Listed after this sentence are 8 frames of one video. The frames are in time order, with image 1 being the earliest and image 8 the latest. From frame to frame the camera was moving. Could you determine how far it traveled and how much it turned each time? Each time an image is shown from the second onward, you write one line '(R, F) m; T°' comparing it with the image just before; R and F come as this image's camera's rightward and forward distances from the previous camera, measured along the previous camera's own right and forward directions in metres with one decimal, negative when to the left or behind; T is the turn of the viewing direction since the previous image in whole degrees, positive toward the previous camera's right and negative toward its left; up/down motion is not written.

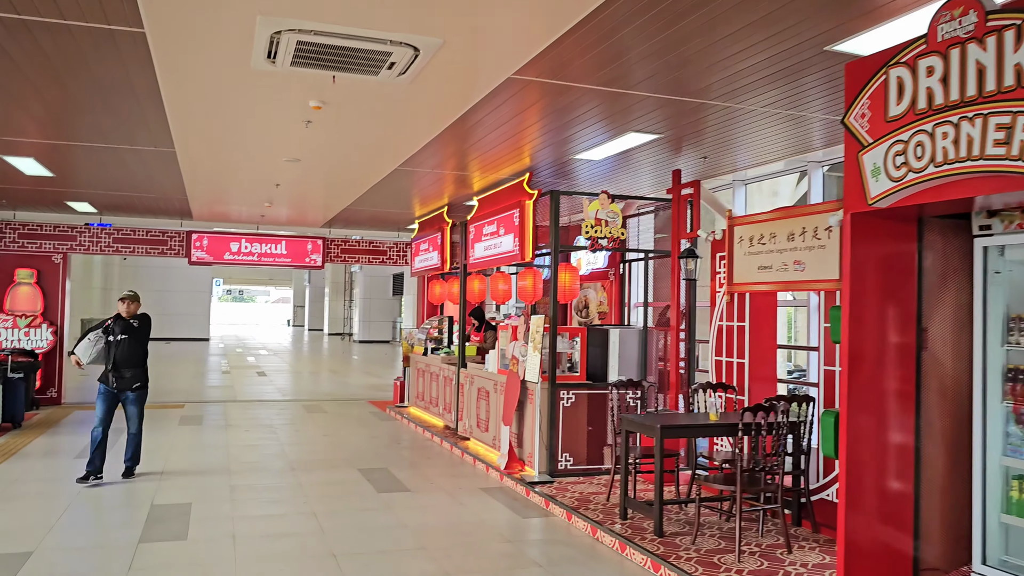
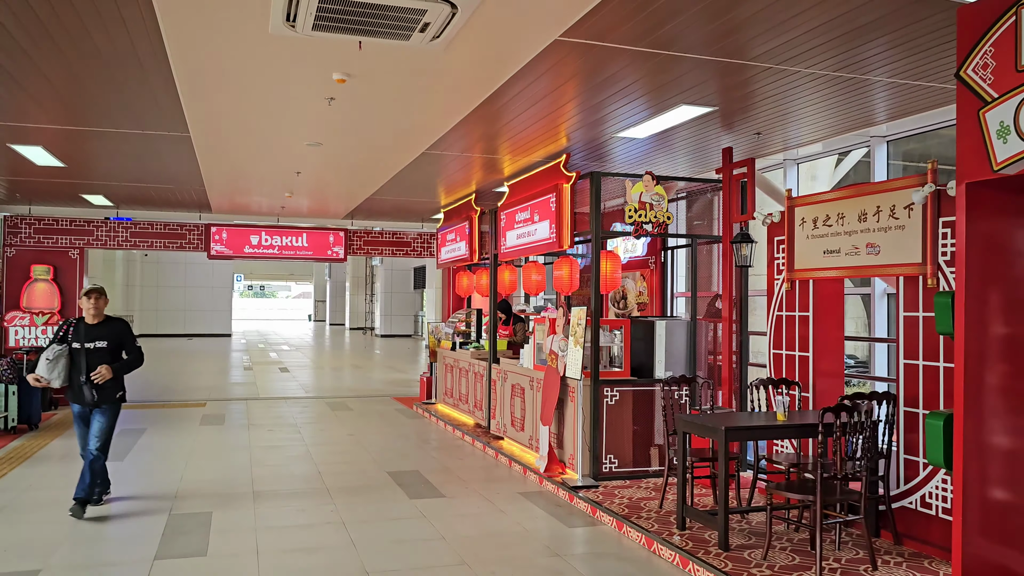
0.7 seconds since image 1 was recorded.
(-0.1, +0.4) m; -1°
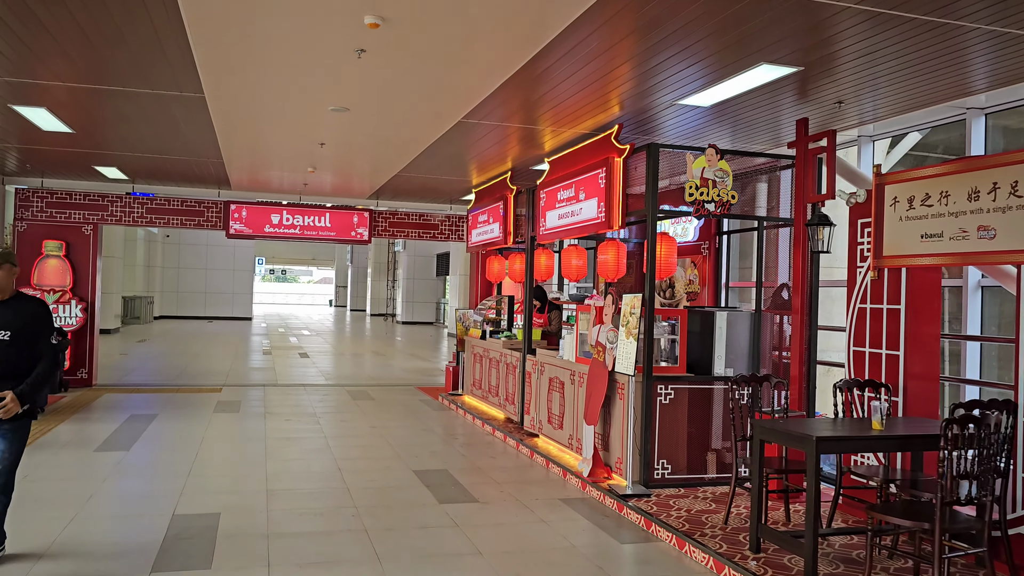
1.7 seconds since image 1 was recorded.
(-0.1, +0.6) m; -1°
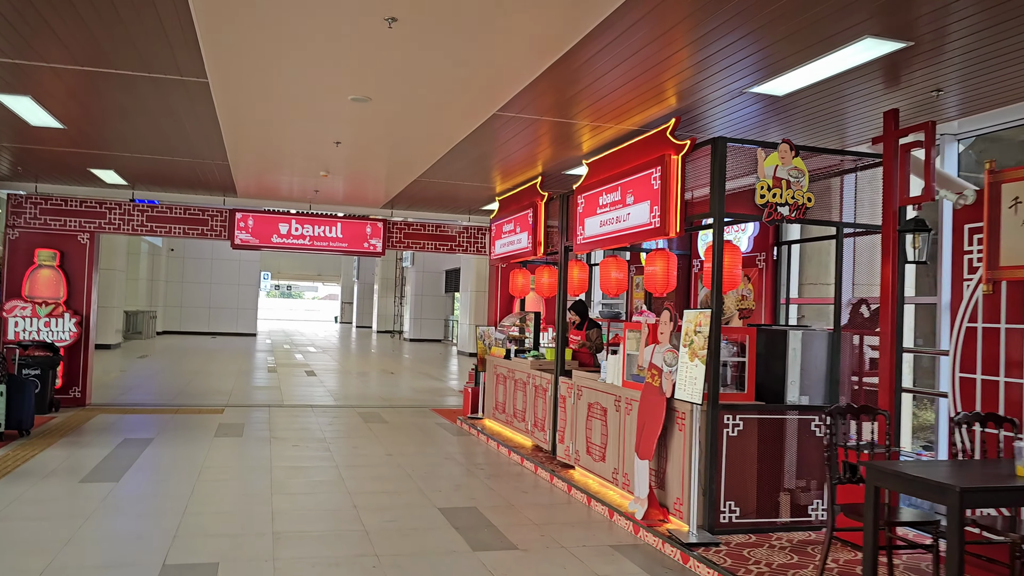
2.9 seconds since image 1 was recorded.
(-0.2, +0.6) m; 0°
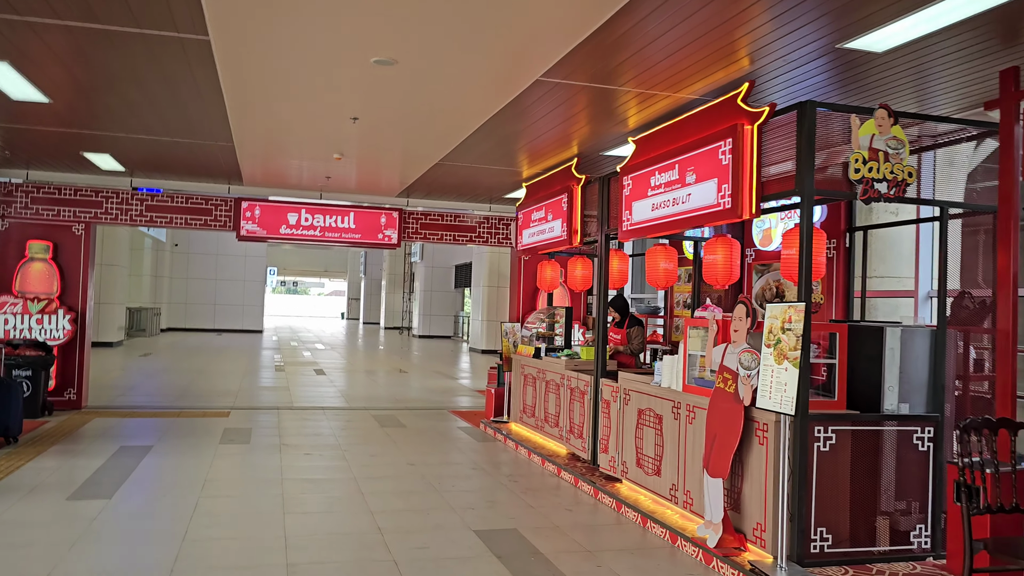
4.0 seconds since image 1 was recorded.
(-0.2, +0.6) m; 0°
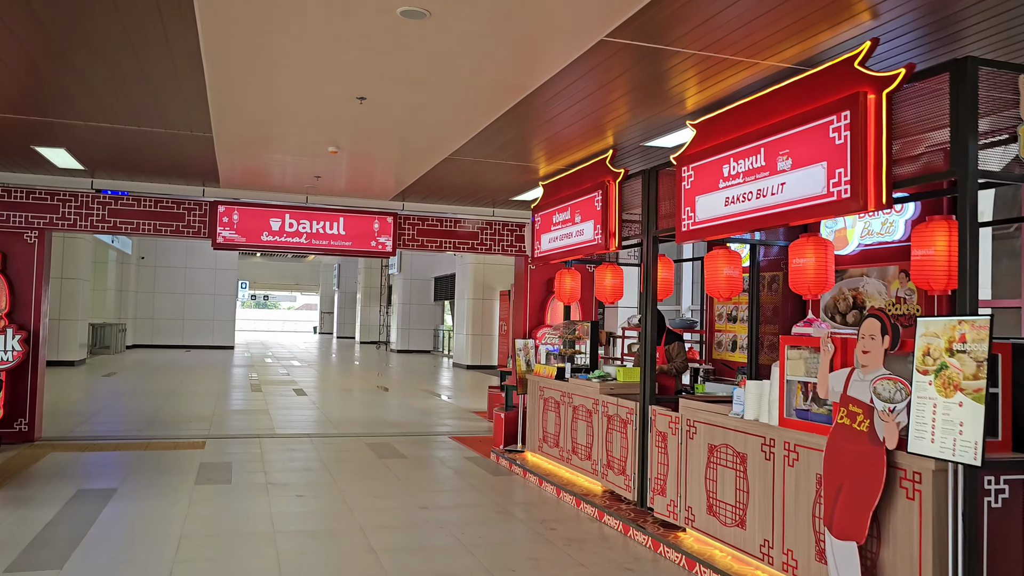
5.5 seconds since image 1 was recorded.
(-0.4, +0.9) m; +2°
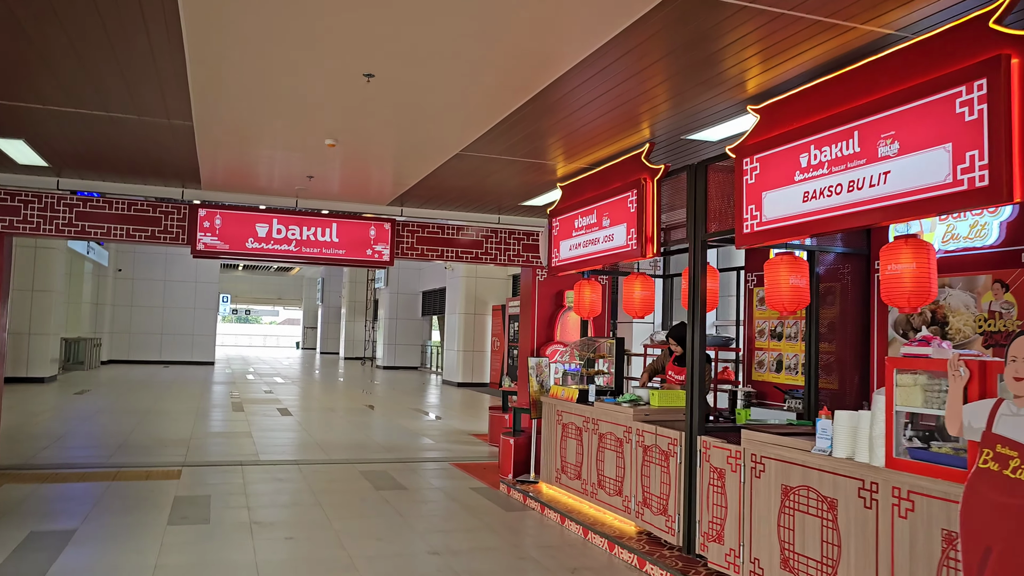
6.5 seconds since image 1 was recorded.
(-0.2, +0.7) m; +1°
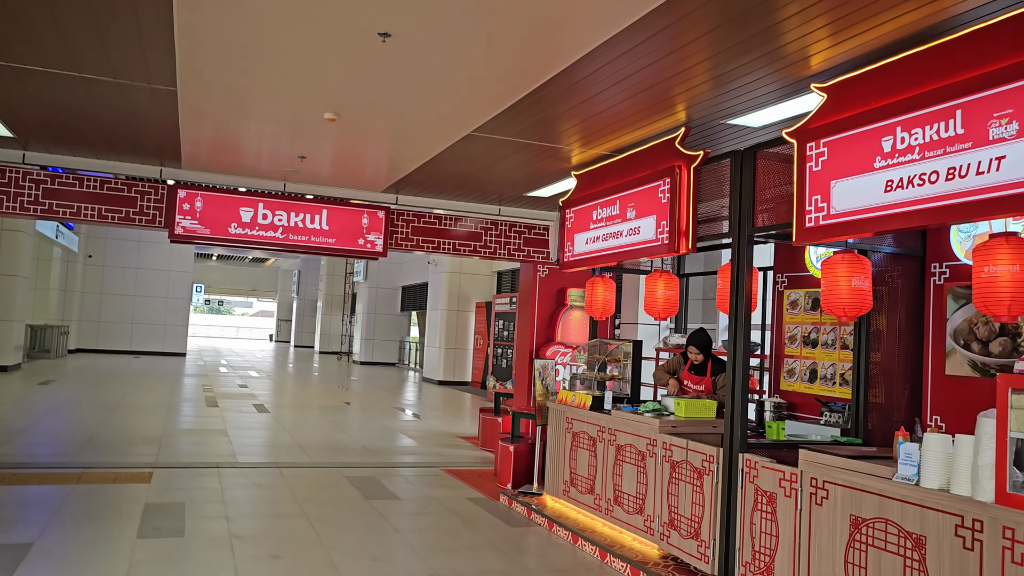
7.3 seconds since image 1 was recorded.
(-0.2, +0.5) m; +2°
